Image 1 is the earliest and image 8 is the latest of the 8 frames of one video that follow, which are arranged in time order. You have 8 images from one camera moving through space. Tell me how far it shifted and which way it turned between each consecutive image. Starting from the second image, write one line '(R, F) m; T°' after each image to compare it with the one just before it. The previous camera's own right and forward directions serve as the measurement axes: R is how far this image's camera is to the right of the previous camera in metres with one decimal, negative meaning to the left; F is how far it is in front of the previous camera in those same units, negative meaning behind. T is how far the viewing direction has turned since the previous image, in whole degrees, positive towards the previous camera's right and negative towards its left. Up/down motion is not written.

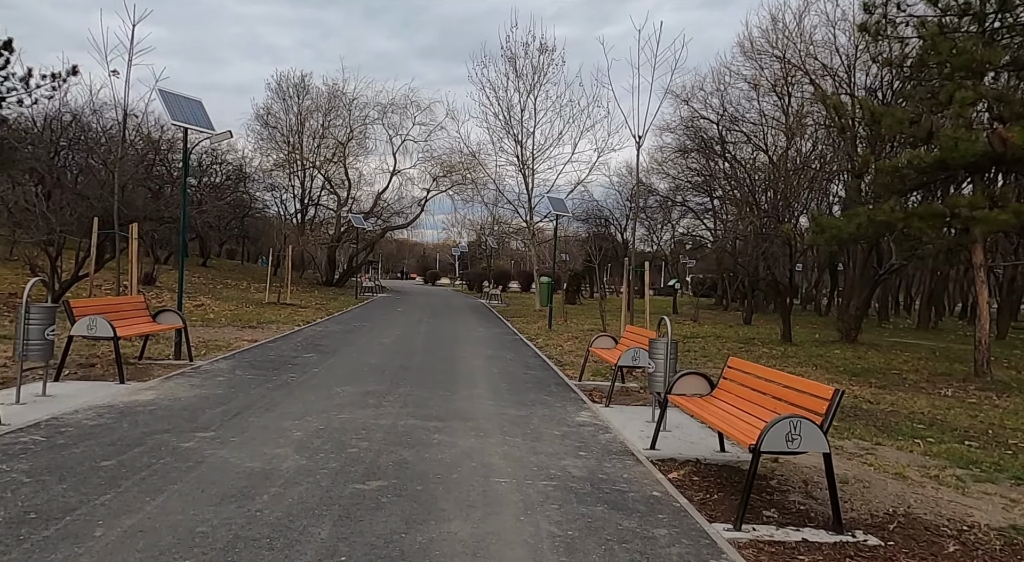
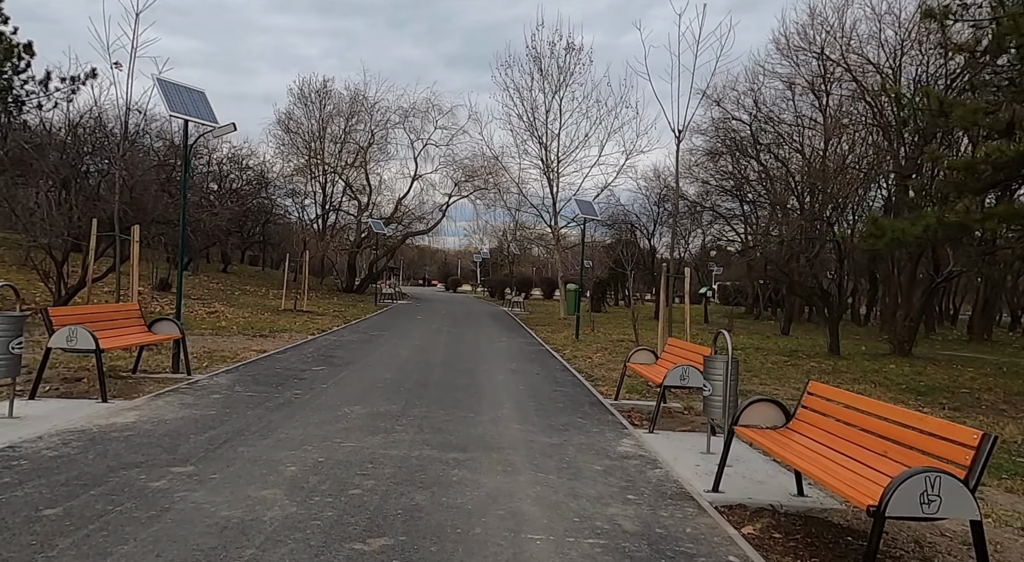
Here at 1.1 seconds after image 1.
(-0.1, +0.9) m; -2°
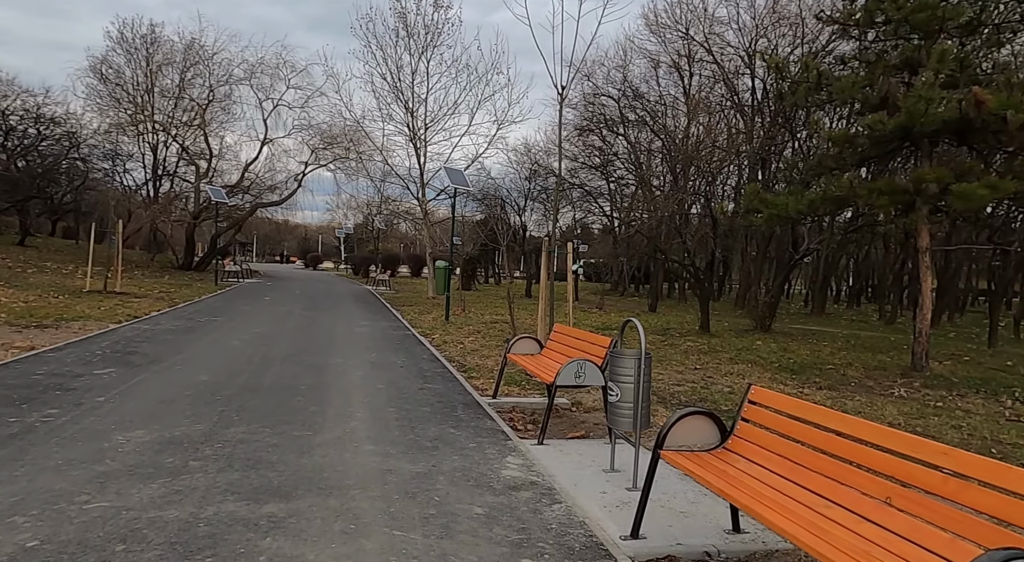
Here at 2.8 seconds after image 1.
(+0.1, +1.5) m; +11°
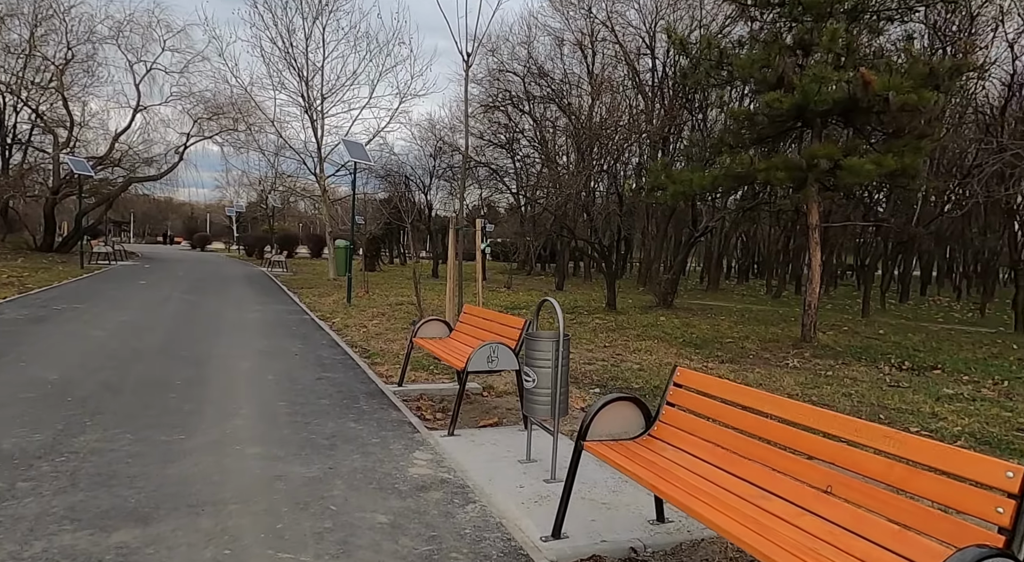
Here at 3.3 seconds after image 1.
(0.0, +0.5) m; +8°
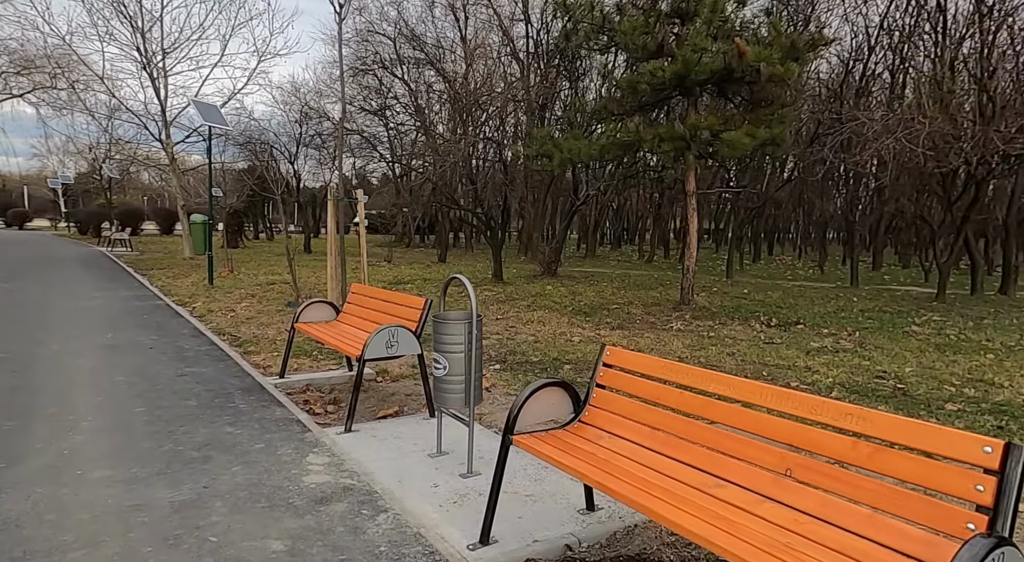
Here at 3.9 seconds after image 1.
(-0.2, +0.5) m; +10°
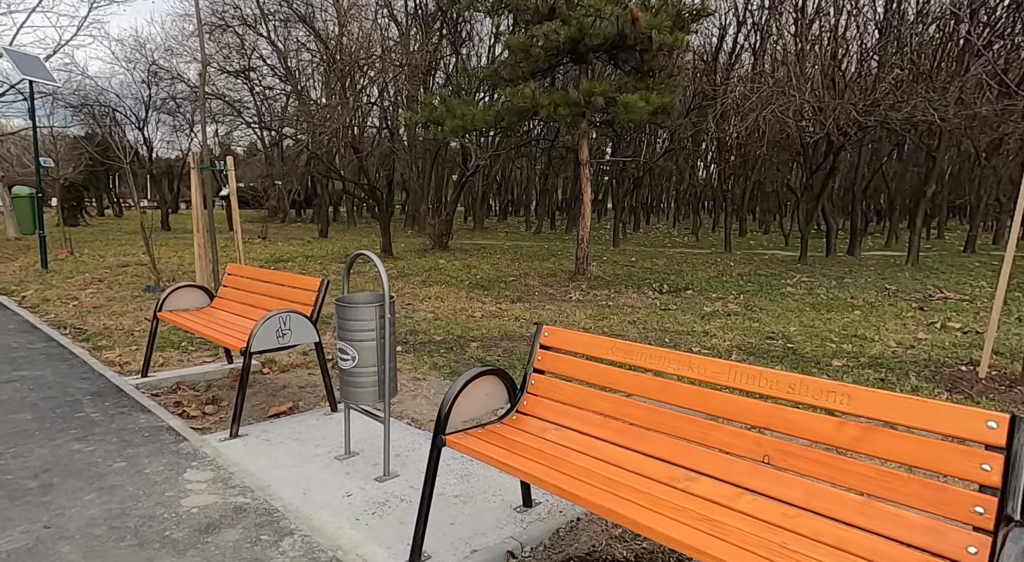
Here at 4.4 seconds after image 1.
(-0.2, +0.5) m; +10°
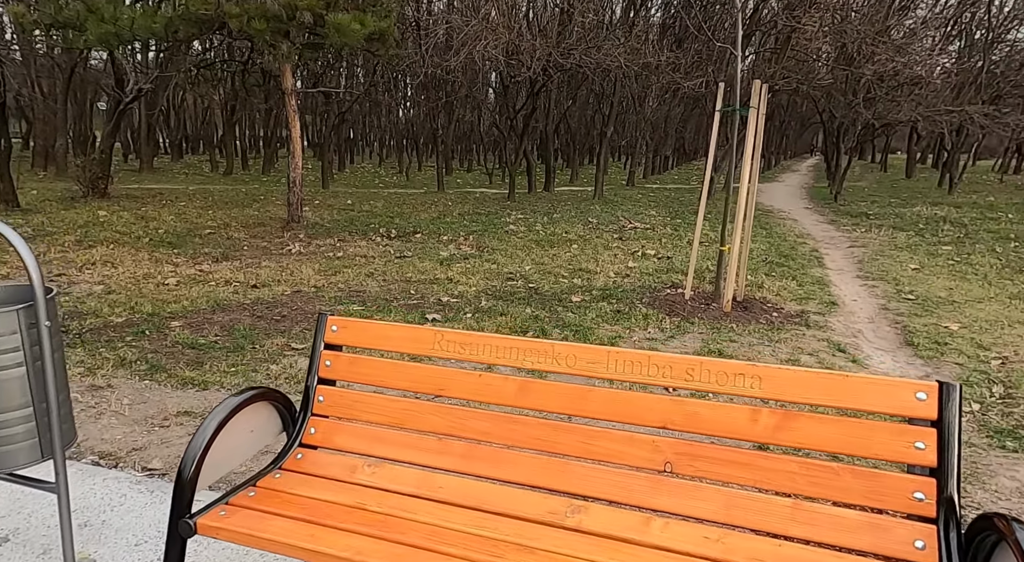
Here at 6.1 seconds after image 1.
(-0.2, +1.1) m; +24°
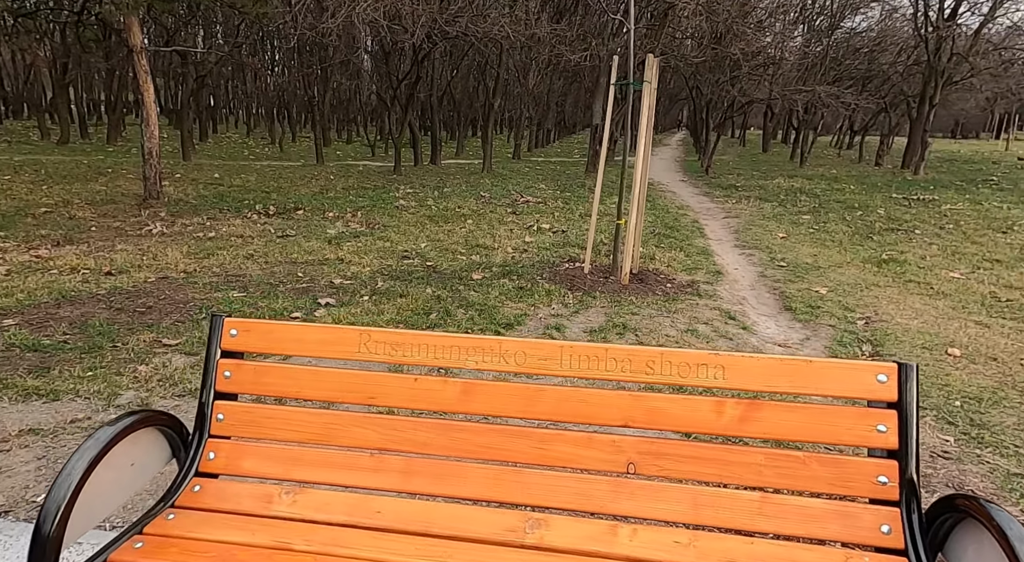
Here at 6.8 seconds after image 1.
(-0.1, +0.4) m; +9°
